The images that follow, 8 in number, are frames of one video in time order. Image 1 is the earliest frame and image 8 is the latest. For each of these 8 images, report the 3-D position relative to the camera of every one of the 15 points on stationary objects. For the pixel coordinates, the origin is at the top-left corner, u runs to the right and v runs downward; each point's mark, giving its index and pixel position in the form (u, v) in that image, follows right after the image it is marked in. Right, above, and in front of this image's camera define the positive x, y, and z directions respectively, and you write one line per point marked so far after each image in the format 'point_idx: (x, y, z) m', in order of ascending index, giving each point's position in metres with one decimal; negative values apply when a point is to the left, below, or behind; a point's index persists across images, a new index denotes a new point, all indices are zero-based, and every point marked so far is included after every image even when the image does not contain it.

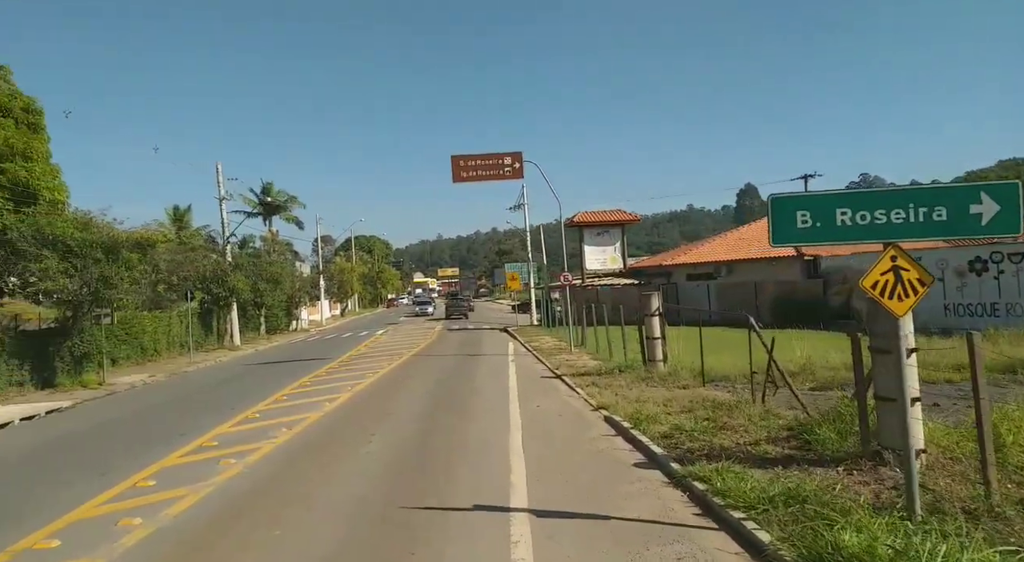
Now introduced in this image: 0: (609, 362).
0: (+2.4, -2.0, +18.6) m
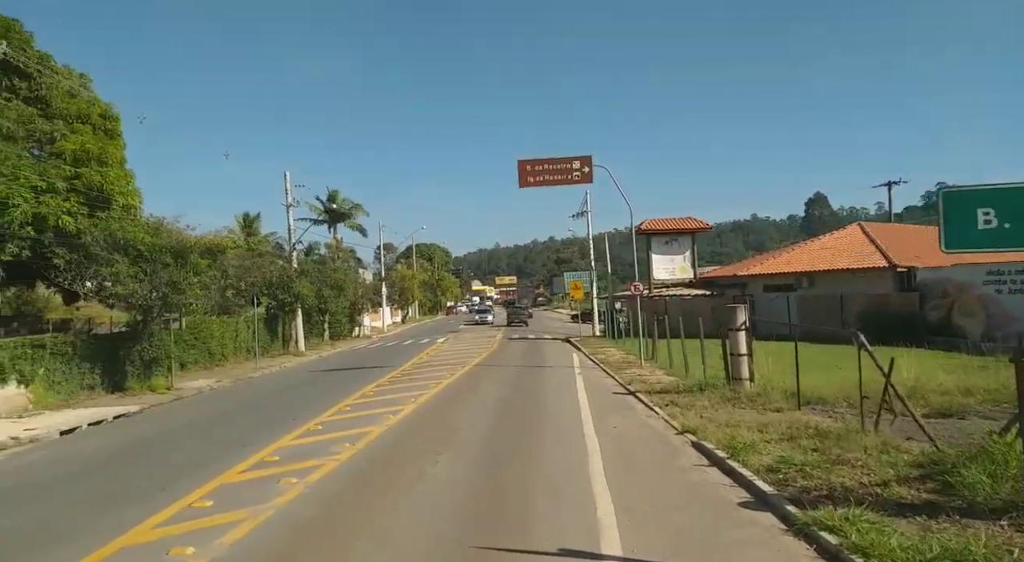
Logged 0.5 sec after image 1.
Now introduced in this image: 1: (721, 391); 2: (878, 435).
0: (+4.0, -2.2, +17.5) m
1: (+4.1, -2.1, +14.9) m
2: (+4.6, -1.9, +9.7) m
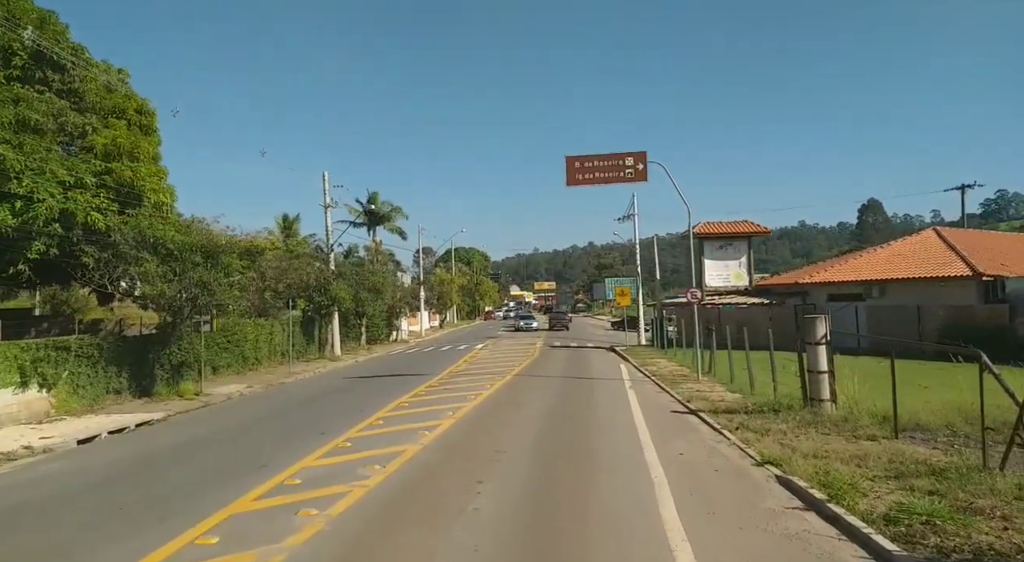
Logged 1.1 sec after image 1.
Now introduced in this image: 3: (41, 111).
0: (+5.0, -2.4, +15.9) m
1: (+4.9, -2.3, +13.3) m
2: (+5.2, -2.0, +8.1) m
3: (-11.7, +4.2, +19.3) m
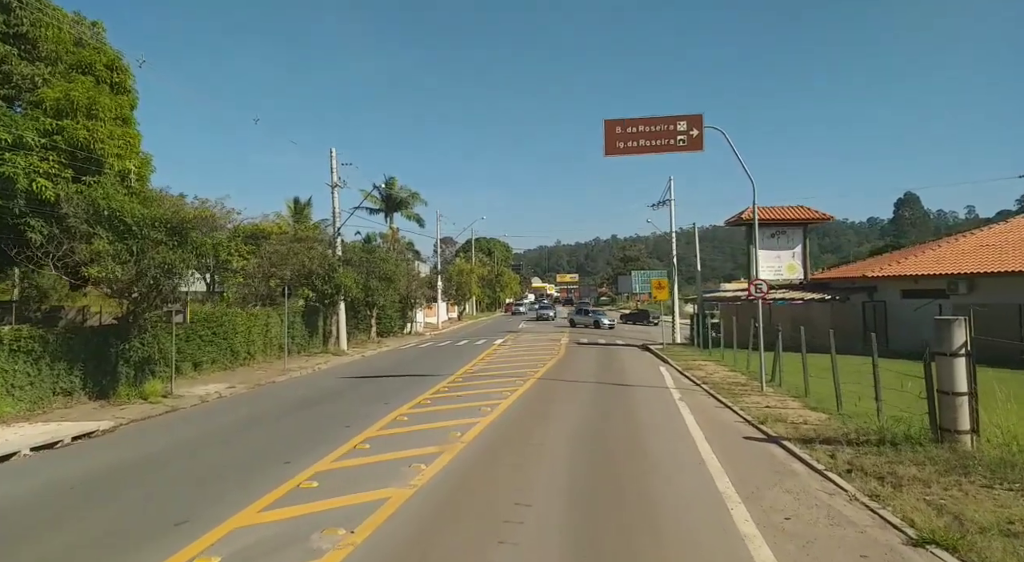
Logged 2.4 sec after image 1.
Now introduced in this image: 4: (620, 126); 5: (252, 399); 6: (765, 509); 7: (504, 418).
0: (+5.4, -2.2, +12.3) m
1: (+5.3, -2.1, +9.7) m
2: (+5.4, -2.0, +4.5) m
3: (-11.1, +4.7, +16.1) m
4: (+2.4, +3.5, +17.6) m
5: (-6.6, -3.0, +19.5) m
6: (+2.6, -2.3, +8.0) m
7: (-0.1, -2.6, +15.0) m
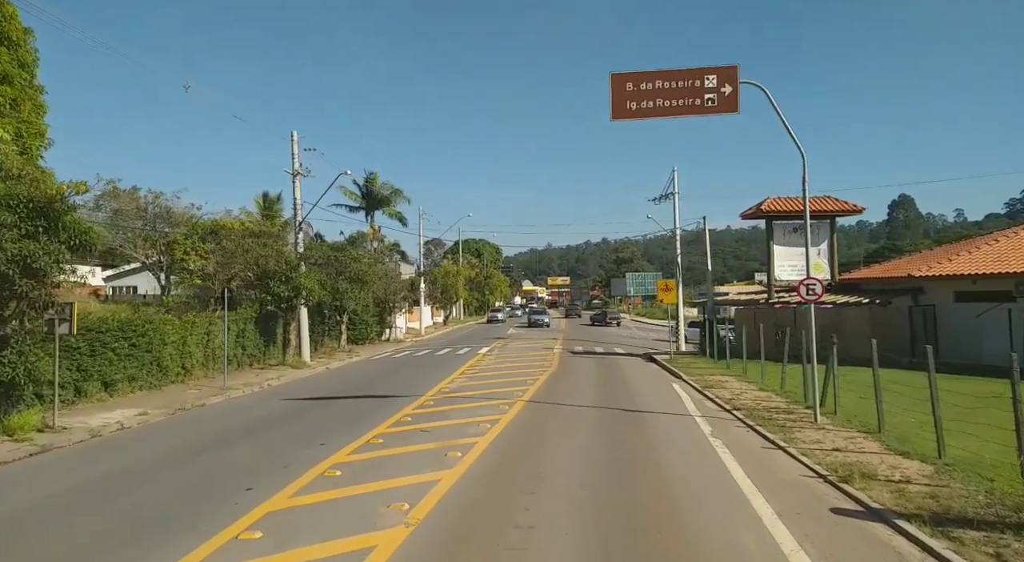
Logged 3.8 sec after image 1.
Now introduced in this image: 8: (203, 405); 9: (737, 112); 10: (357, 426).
0: (+5.2, -2.2, +8.4) m
1: (+5.0, -2.1, +5.8) m
2: (+5.2, -1.9, +0.6) m
3: (-11.4, +4.7, +12.0) m
4: (+2.1, +3.5, +13.7) m
5: (-7.0, -3.0, +15.5) m
6: (+2.4, -2.3, +4.0) m
7: (-0.4, -2.6, +11.0) m
8: (-7.3, -2.9, +18.3) m
9: (+4.0, +3.0, +13.8) m
10: (-3.0, -2.8, +14.7) m
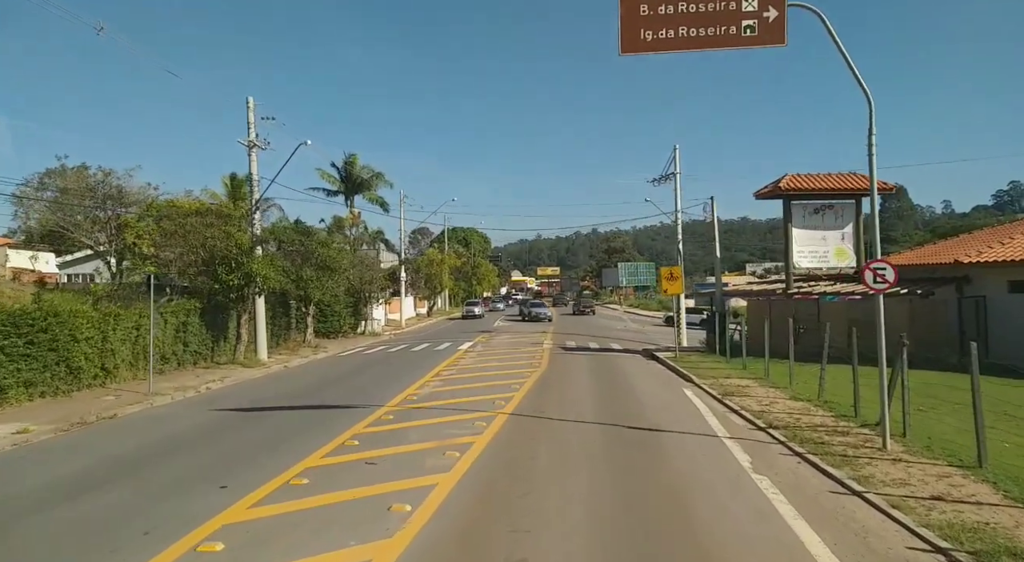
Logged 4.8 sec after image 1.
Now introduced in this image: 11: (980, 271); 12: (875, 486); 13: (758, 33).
0: (+4.9, -2.0, +5.2) m
1: (+4.8, -2.0, +2.6) m
2: (+5.1, -1.8, -2.6) m
3: (-11.7, +4.9, +8.5) m
4: (+1.8, +3.8, +10.4) m
5: (-7.3, -2.7, +12.1) m
6: (+2.2, -2.2, +0.8) m
7: (-0.7, -2.4, +7.7) m
8: (-7.7, -2.6, +14.9) m
9: (+3.7, +3.2, +10.5) m
10: (-3.3, -2.5, +11.4) m
11: (+11.4, +0.3, +18.7) m
12: (+4.0, -2.2, +8.6) m
13: (+3.3, +3.4, +10.5) m
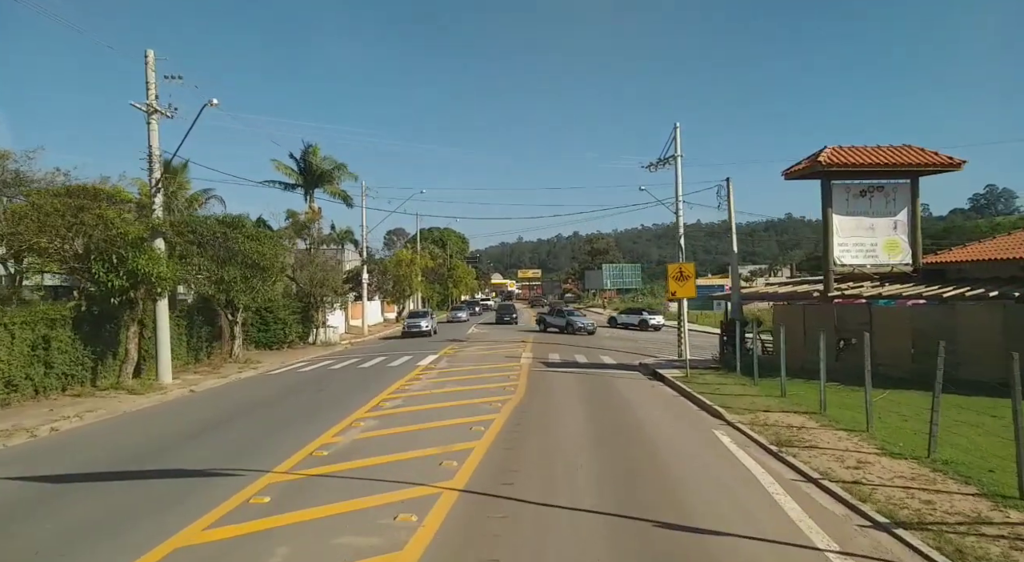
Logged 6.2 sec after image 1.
0: (+4.6, -1.9, +0.2) m
1: (+4.5, -1.9, -2.4) m
2: (+4.9, -1.7, -7.6) m
3: (-12.1, +5.0, +3.2) m
4: (+1.3, +3.8, +5.3) m
5: (-7.8, -2.7, +6.8) m
6: (+2.0, -2.1, -4.3) m
7: (-1.1, -2.3, +2.6) m
8: (-8.3, -2.6, +9.6) m
9: (+3.2, +3.3, +5.5) m
10: (-3.8, -2.5, +6.3) m
11: (+10.7, +0.3, +13.9) m
12: (+3.6, -2.2, +3.6) m
13: (+2.9, +3.4, +5.4) m
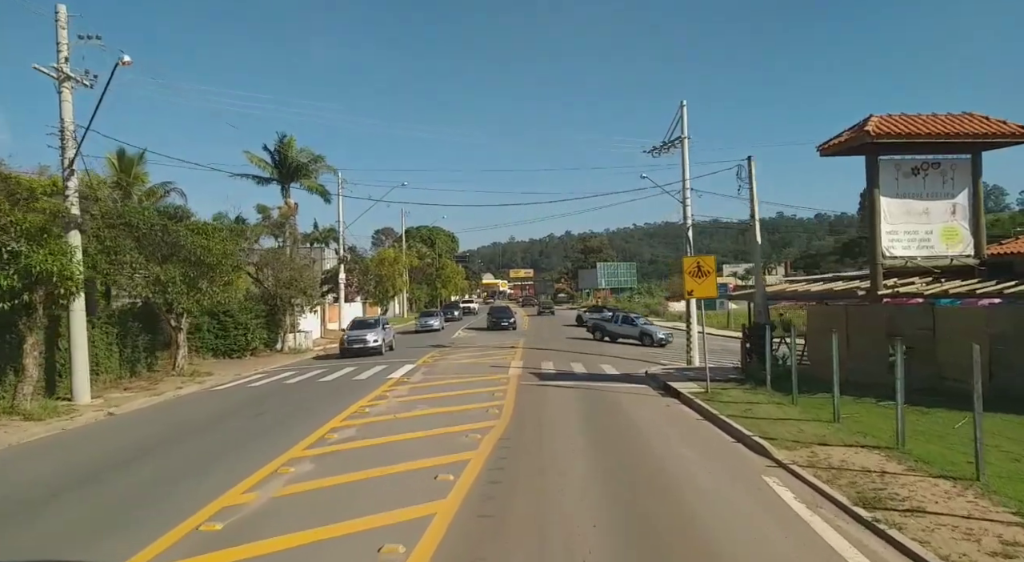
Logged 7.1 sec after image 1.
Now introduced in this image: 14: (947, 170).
0: (+4.5, -1.9, -3.0) m
1: (+4.4, -1.8, -5.6) m
2: (+4.9, -1.6, -10.8) m
3: (-12.3, +4.9, -0.2) m
4: (+1.1, +3.9, +2.1) m
5: (-8.0, -2.7, +3.5) m
6: (+1.9, -2.0, -7.5) m
7: (-1.3, -2.3, -0.7) m
8: (-8.5, -2.6, +6.3) m
9: (+3.0, +3.4, +2.3) m
10: (-4.0, -2.5, +3.0) m
11: (+10.5, +0.4, +10.8) m
12: (+3.5, -2.1, +0.3) m
13: (+2.7, +3.5, +2.2) m
14: (+8.9, +2.3, +15.7) m
